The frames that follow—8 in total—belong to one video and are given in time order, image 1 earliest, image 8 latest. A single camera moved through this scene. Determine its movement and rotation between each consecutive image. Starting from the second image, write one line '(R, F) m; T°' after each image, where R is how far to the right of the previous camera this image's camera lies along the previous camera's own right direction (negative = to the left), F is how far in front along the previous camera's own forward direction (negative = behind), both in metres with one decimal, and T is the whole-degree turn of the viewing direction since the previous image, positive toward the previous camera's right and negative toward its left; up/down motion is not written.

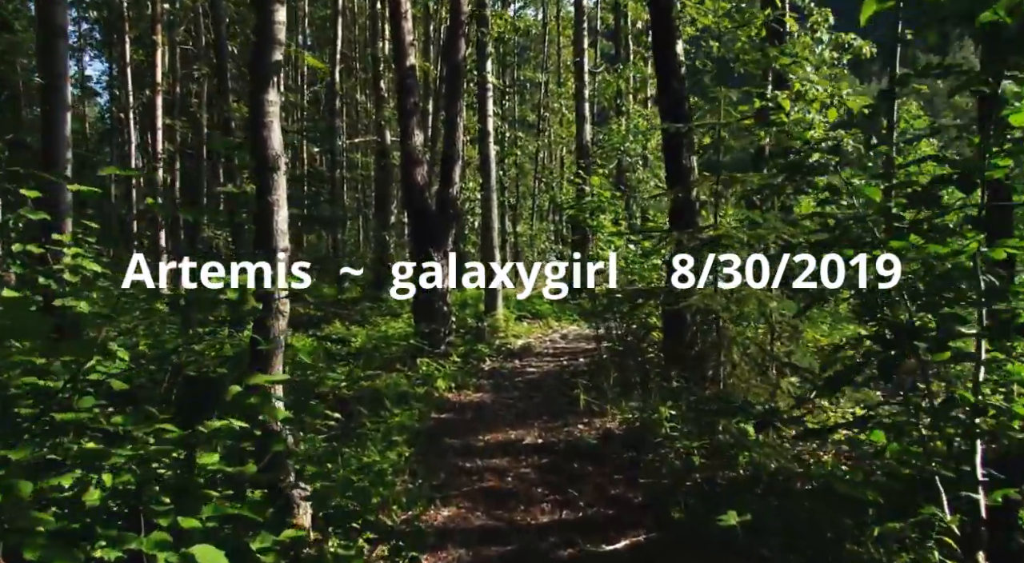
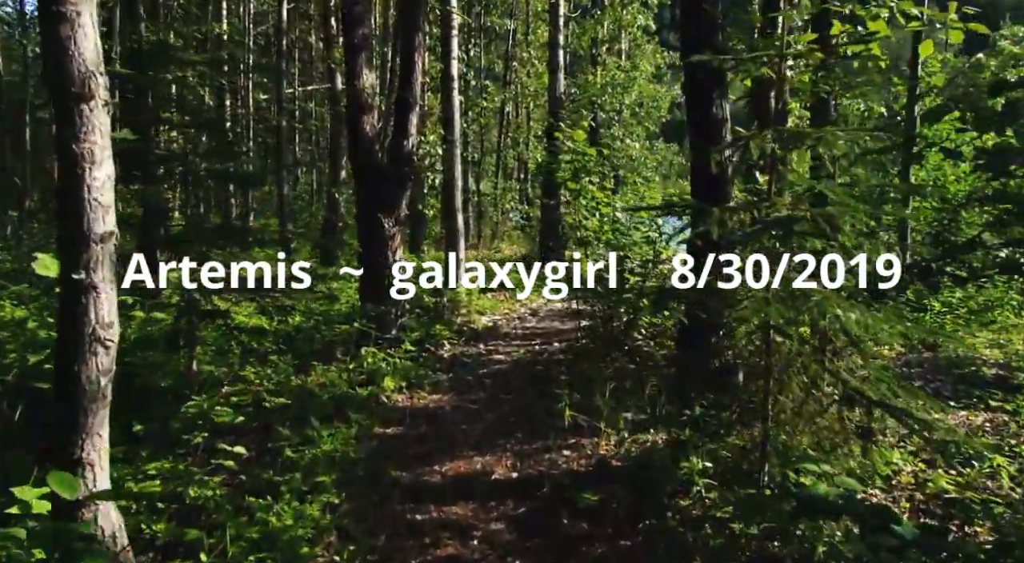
(-0.1, +2.4) m; +2°
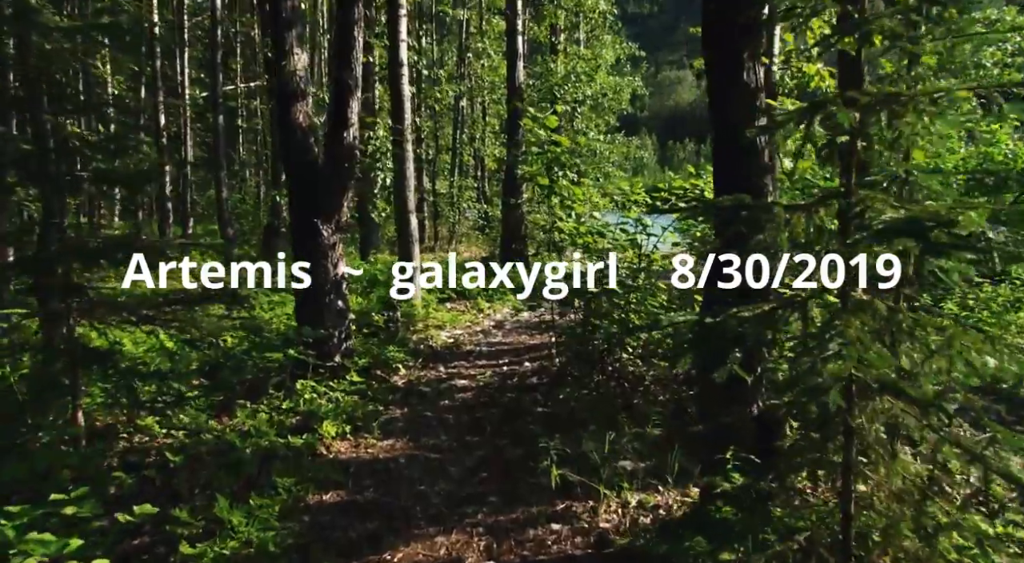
(-0.1, +1.8) m; +2°
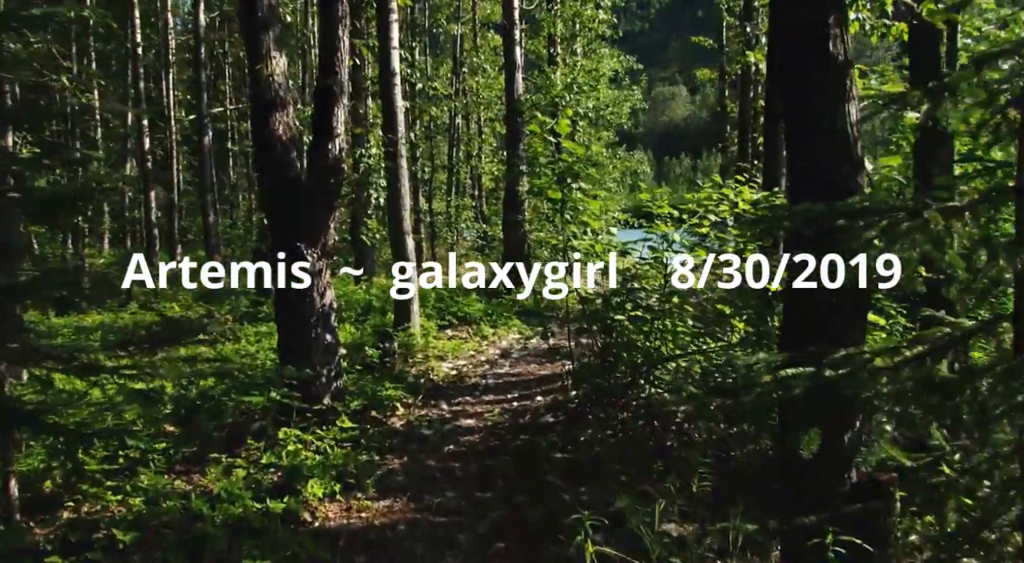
(-0.1, +1.2) m; 0°
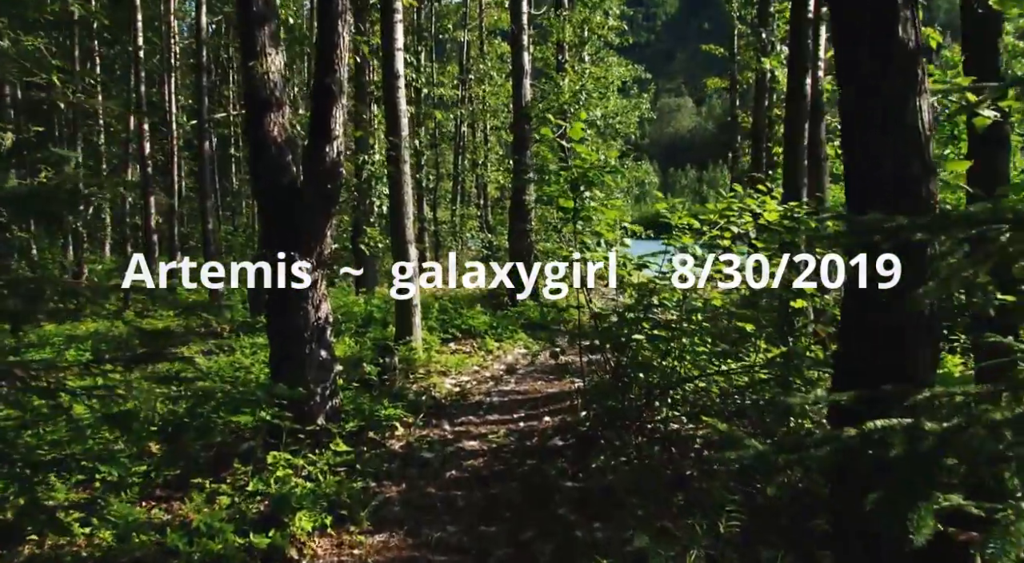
(0.0, +0.6) m; 0°
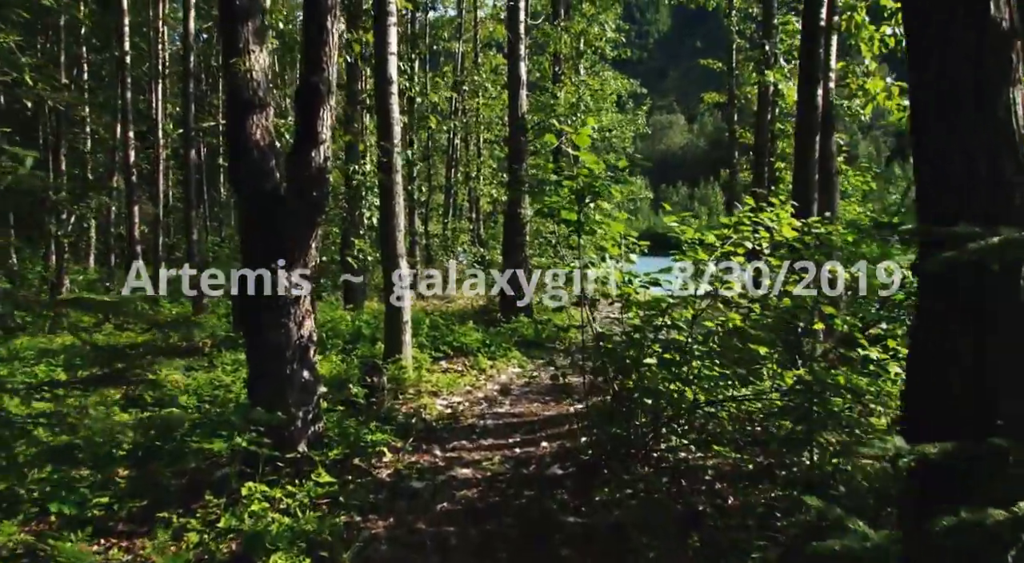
(-0.1, +0.6) m; +1°
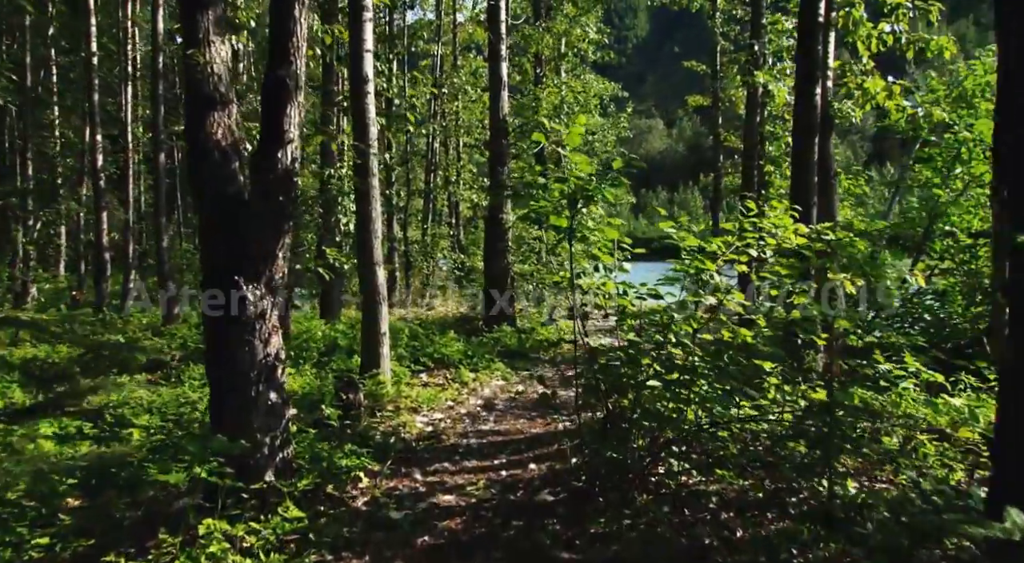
(0.0, +0.7) m; +1°
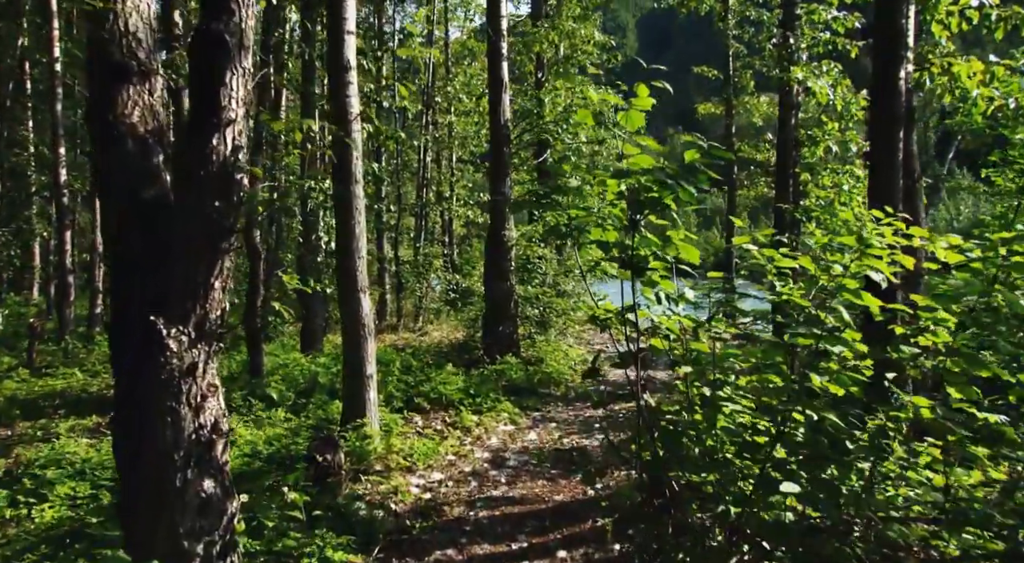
(-0.2, +2.1) m; 0°
